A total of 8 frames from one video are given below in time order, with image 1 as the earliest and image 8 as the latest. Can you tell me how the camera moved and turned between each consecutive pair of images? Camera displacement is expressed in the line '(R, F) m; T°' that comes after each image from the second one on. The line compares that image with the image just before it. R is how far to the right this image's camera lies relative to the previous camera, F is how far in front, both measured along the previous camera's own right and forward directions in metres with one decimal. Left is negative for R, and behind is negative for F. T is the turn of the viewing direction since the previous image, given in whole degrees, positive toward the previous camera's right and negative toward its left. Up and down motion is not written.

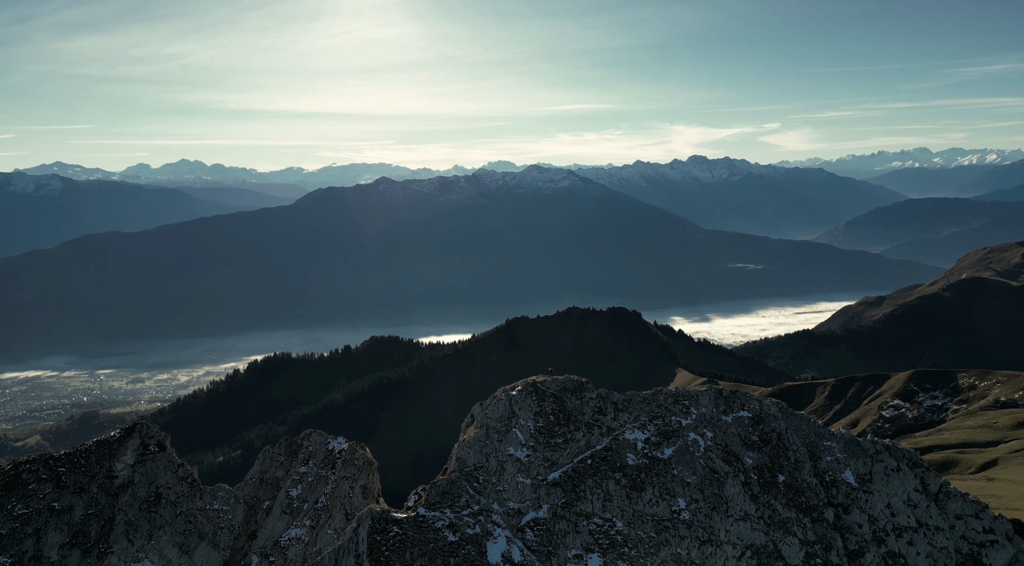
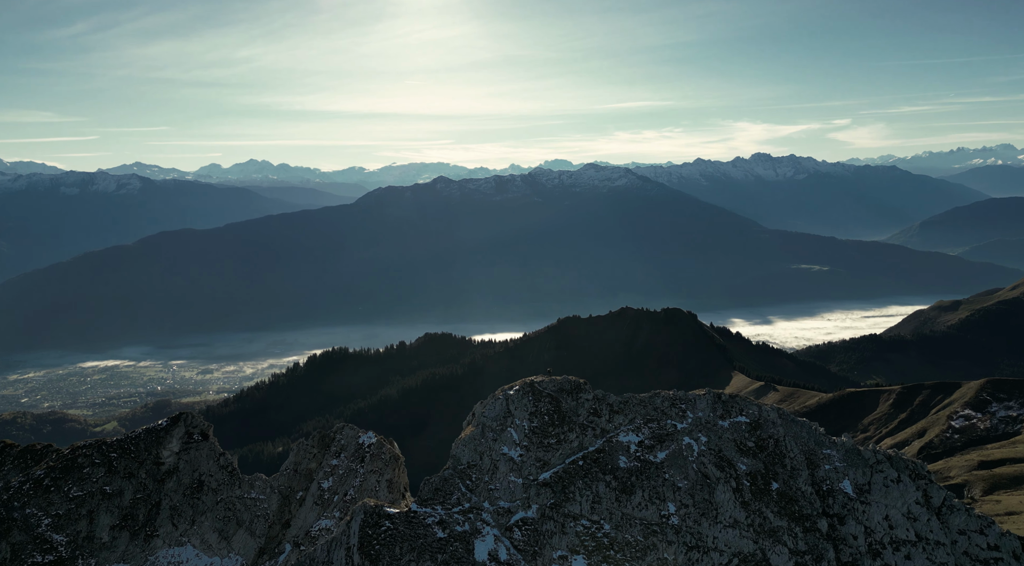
(+7.0, -0.2) m; -5°
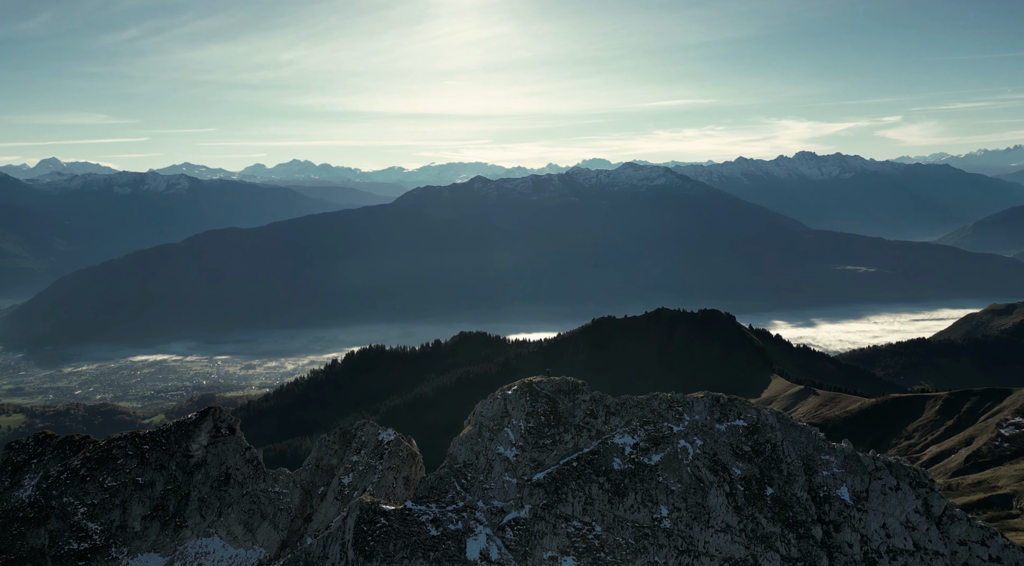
(+4.7, -0.1) m; -3°
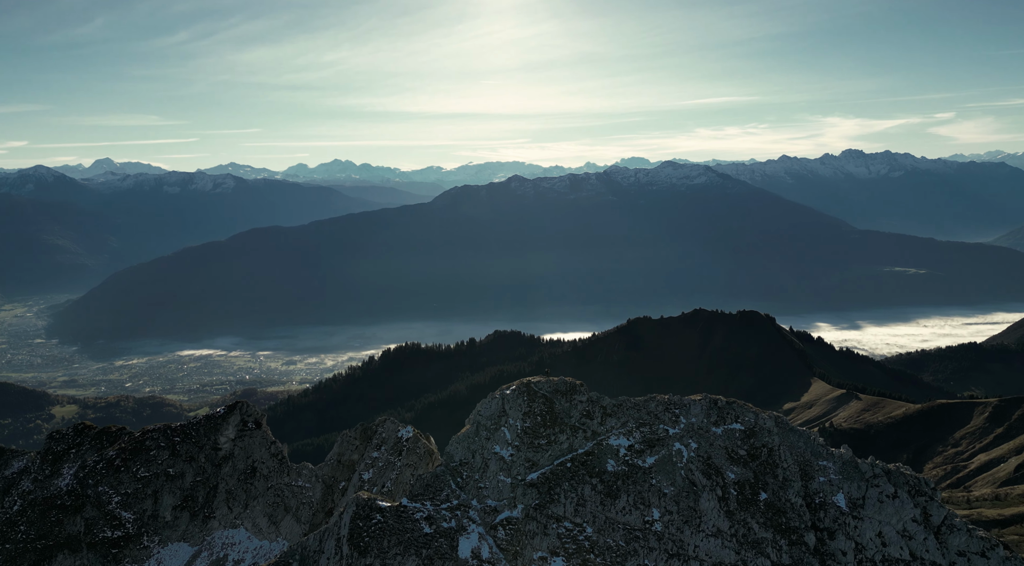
(+4.7, 0.0) m; -3°
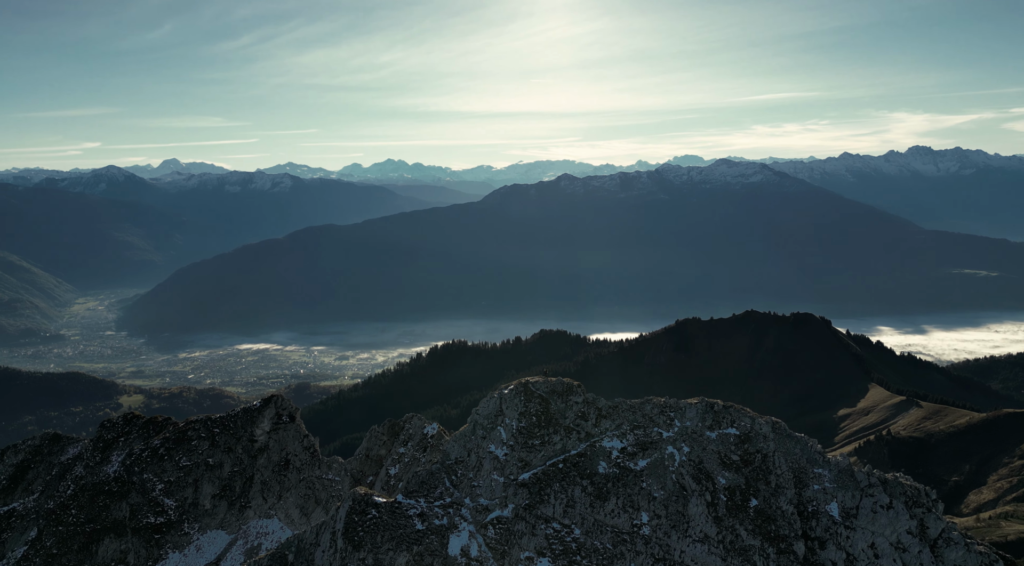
(+6.2, +0.3) m; -5°
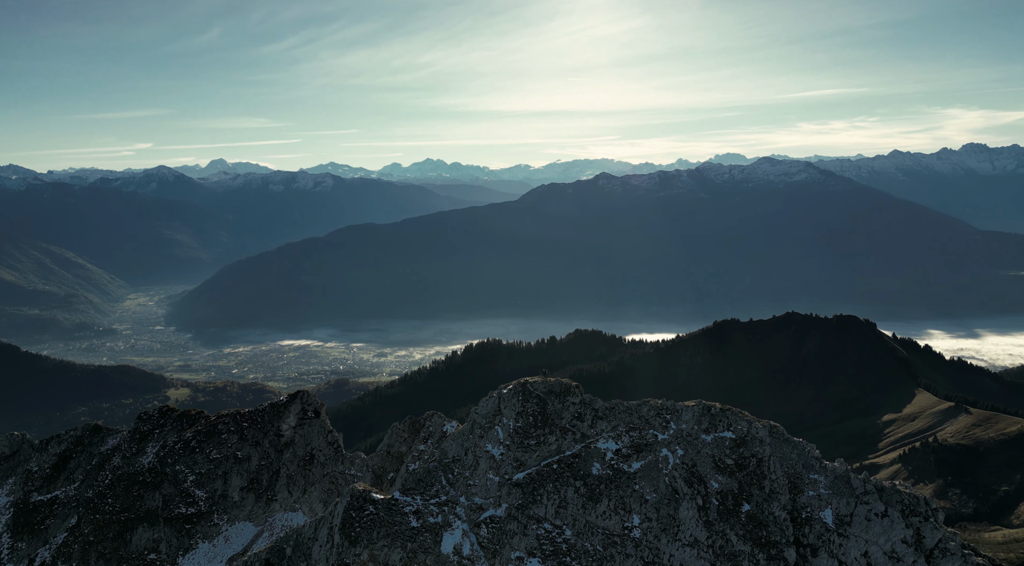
(+4.6, +0.3) m; -3°
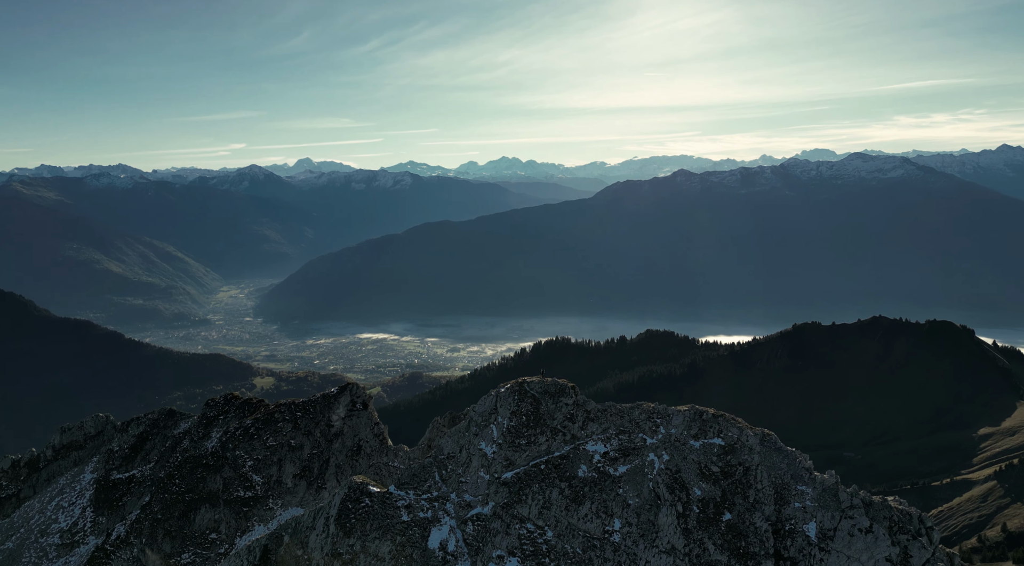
(+9.1, +1.3) m; -7°
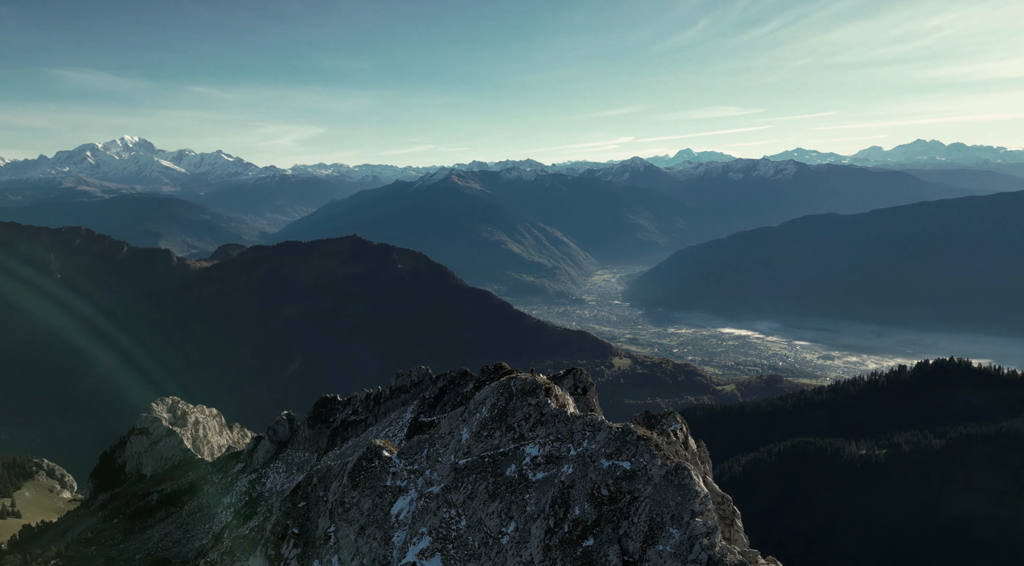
(+22.8, -3.4) m; -15°
